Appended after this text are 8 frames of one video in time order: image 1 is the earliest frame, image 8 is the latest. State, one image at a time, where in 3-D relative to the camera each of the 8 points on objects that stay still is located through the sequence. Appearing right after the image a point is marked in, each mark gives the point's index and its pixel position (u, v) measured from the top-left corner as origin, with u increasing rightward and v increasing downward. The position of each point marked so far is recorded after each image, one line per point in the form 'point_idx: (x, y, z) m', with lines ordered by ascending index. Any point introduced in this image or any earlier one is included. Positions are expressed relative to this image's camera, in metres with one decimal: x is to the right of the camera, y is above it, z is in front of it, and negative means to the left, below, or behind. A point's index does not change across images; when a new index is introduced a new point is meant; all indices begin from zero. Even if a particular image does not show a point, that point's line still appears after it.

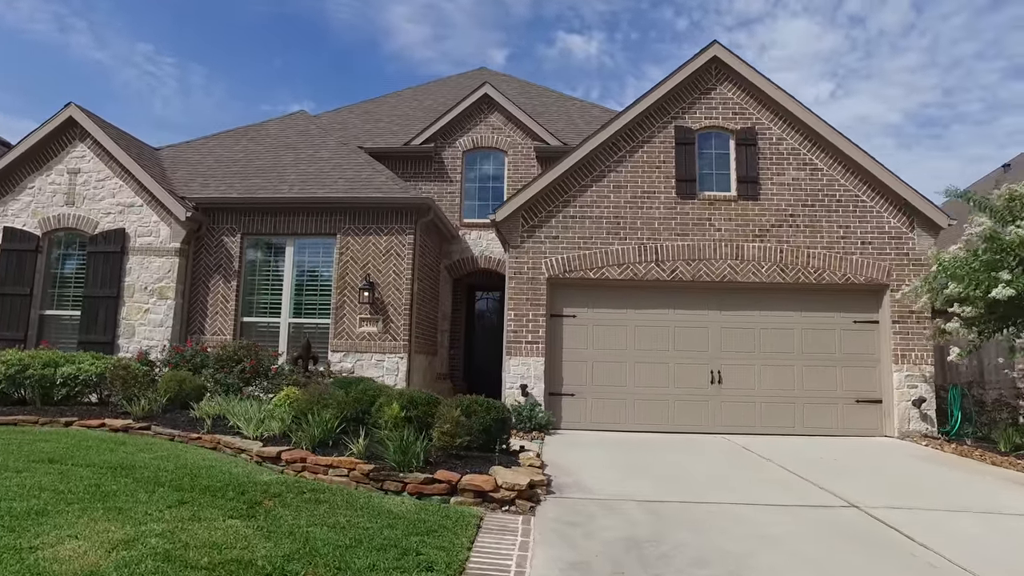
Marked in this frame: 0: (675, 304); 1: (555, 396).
0: (+3.1, -0.3, +11.8) m
1: (+0.8, -2.0, +11.6) m
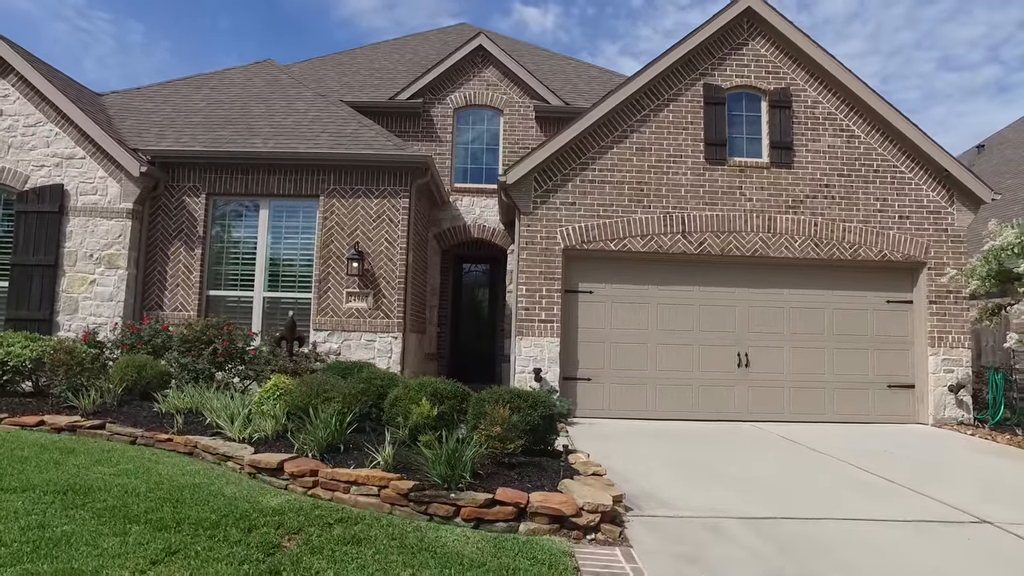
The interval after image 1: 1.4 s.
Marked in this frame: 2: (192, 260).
0: (+3.2, +0.1, +10.8) m
1: (+1.0, -1.5, +10.5) m
2: (-5.5, +0.5, +10.7) m
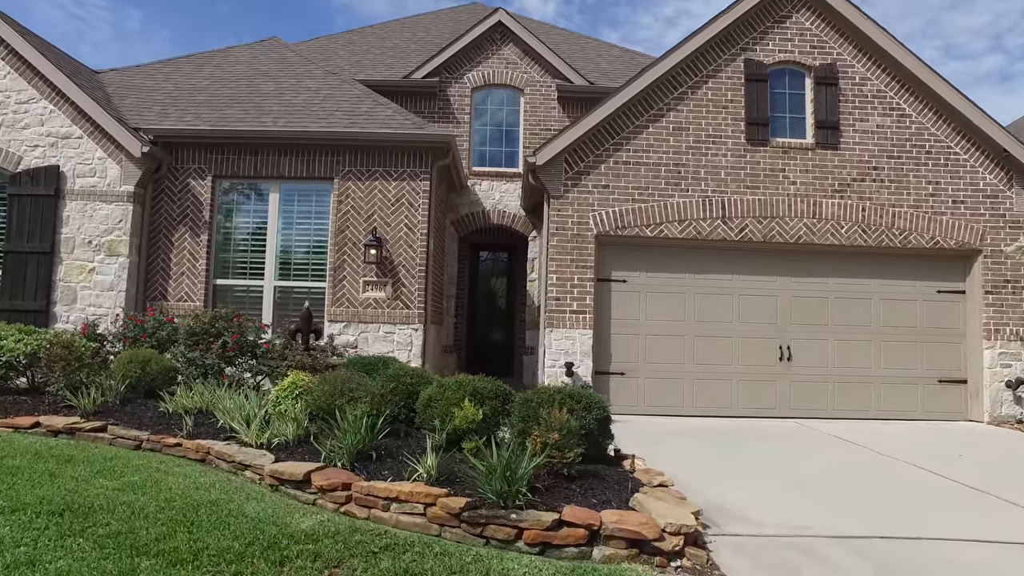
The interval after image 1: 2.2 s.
0: (+3.7, +0.3, +10.1) m
1: (+1.4, -1.4, +9.8) m
2: (-5.0, +0.7, +10.0) m
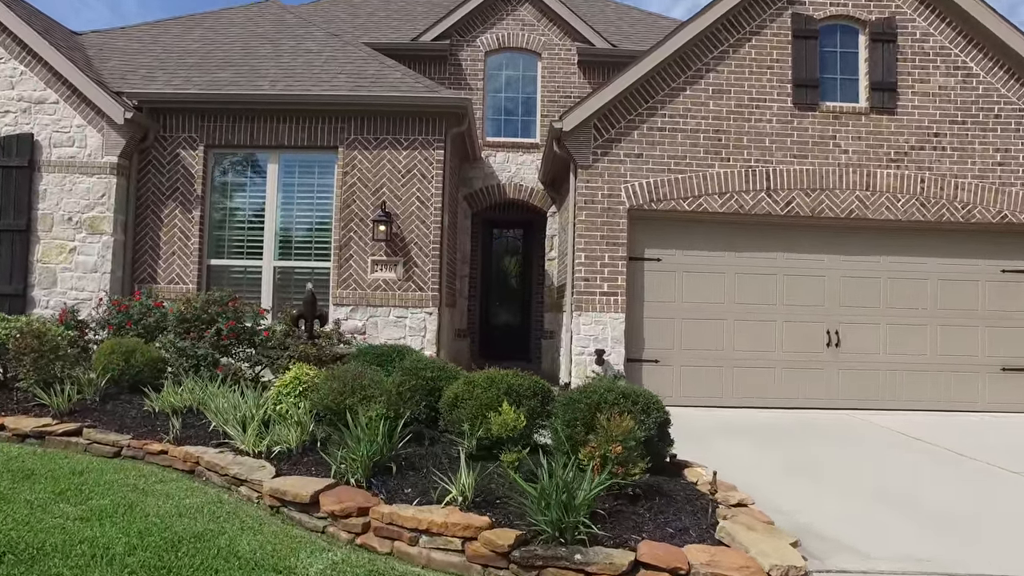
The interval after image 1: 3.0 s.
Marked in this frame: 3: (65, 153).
0: (+4.0, +0.6, +9.2) m
1: (+1.8, -1.1, +8.9) m
2: (-4.7, +0.9, +9.2) m
3: (-6.3, +1.9, +8.8) m
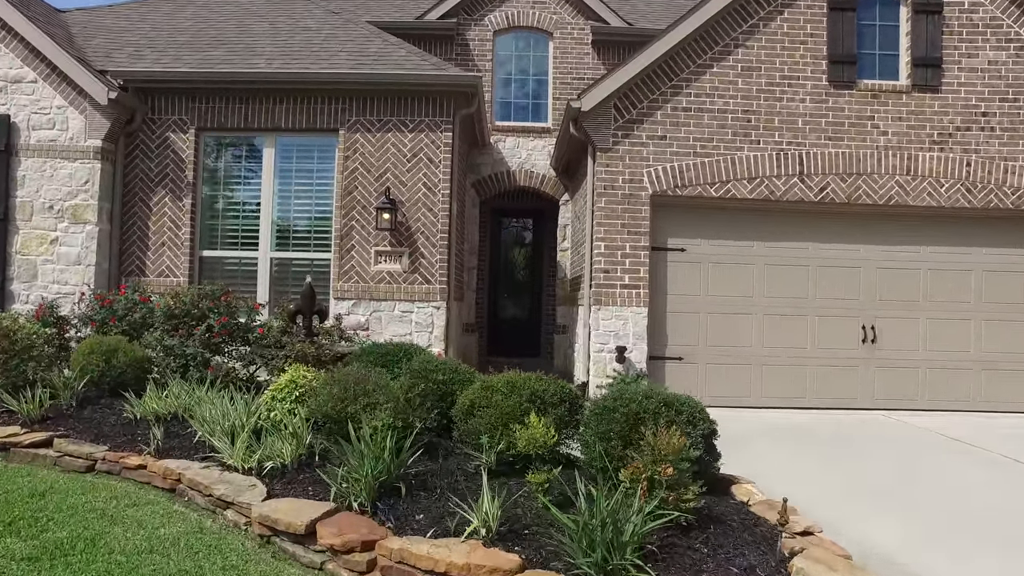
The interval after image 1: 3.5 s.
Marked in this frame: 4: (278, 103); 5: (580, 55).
0: (+4.2, +0.7, +8.5) m
1: (+2.0, -1.0, +8.3) m
2: (-4.5, +1.0, +8.6) m
3: (-6.1, +2.0, +8.2) m
4: (-3.2, +2.5, +8.6) m
5: (+1.3, +4.4, +11.8) m
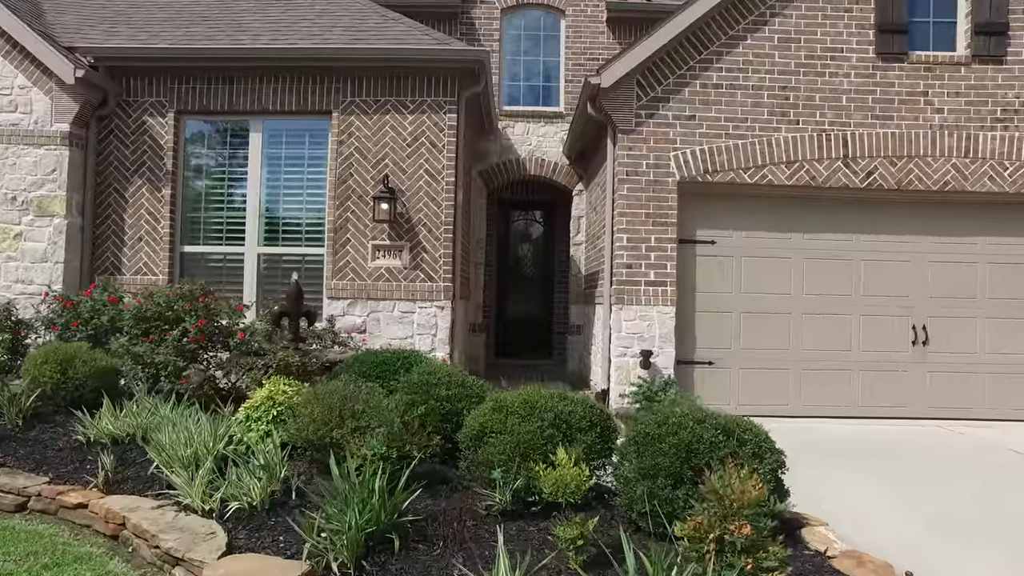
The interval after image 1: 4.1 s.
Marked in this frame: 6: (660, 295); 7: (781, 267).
0: (+4.3, +0.8, +7.7) m
1: (+2.1, -0.9, +7.5) m
2: (-4.4, +1.1, +7.8) m
3: (-6.0, +2.0, +7.4) m
4: (-3.1, +2.6, +7.8) m
5: (+1.4, +4.4, +10.9) m
6: (+1.7, -0.1, +7.3) m
7: (+3.3, +0.3, +7.6) m
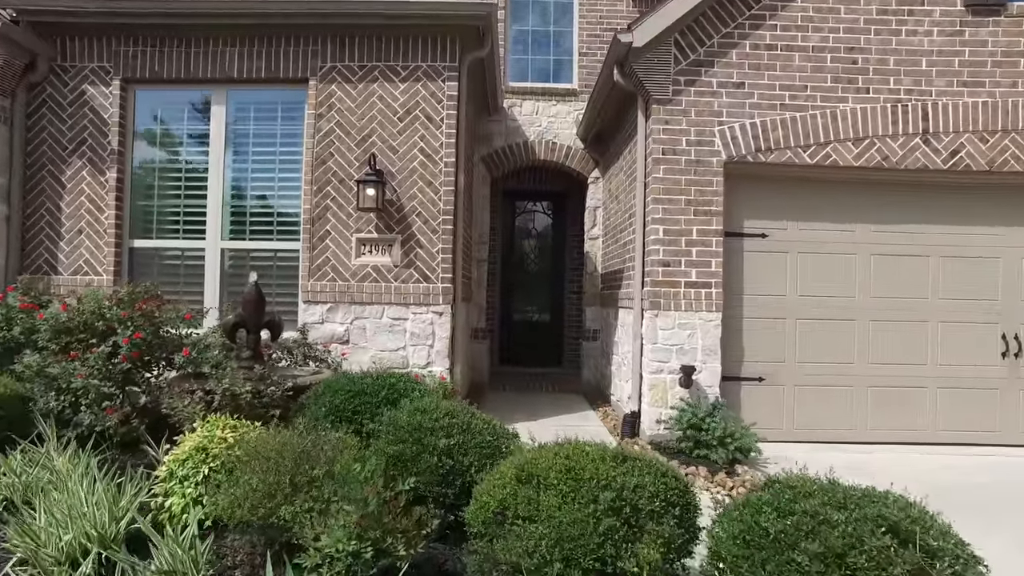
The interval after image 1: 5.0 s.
0: (+4.4, +0.7, +6.4) m
1: (+2.2, -0.9, +6.3) m
2: (-4.3, +1.0, +6.5) m
3: (-5.9, +2.0, +6.2) m
4: (-3.0, +2.5, +6.6) m
5: (+1.5, +4.4, +9.7) m
6: (+1.9, -0.1, +6.0) m
7: (+3.4, +0.2, +6.4) m
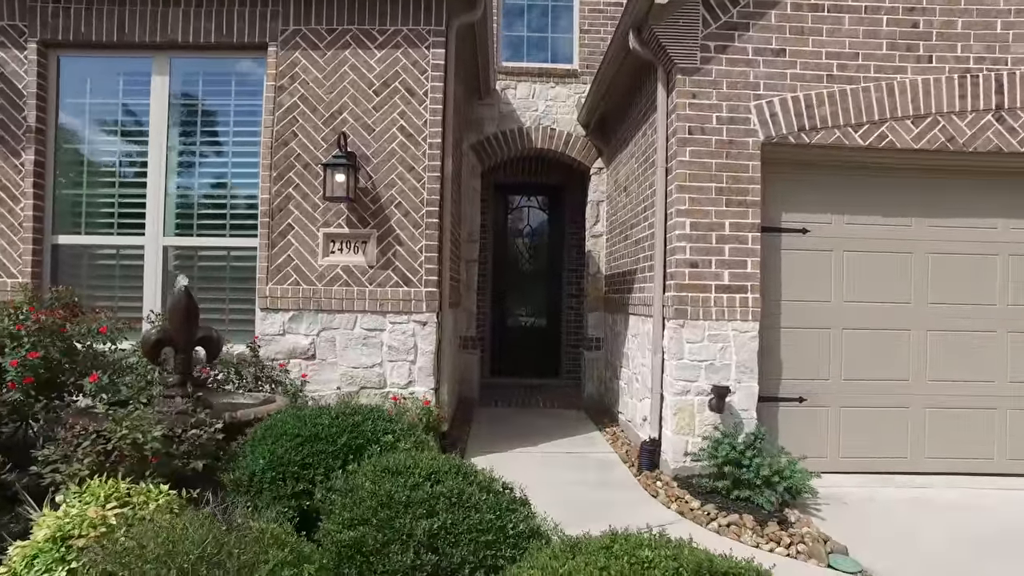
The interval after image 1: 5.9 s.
0: (+4.4, +0.7, +5.5) m
1: (+2.2, -1.0, +5.3) m
2: (-4.3, +1.0, +5.4) m
3: (-5.9, +1.9, +5.1) m
4: (-3.0, +2.5, +5.5) m
5: (+1.4, +4.4, +8.7) m
6: (+1.8, -0.1, +5.1) m
7: (+3.4, +0.2, +5.5) m
